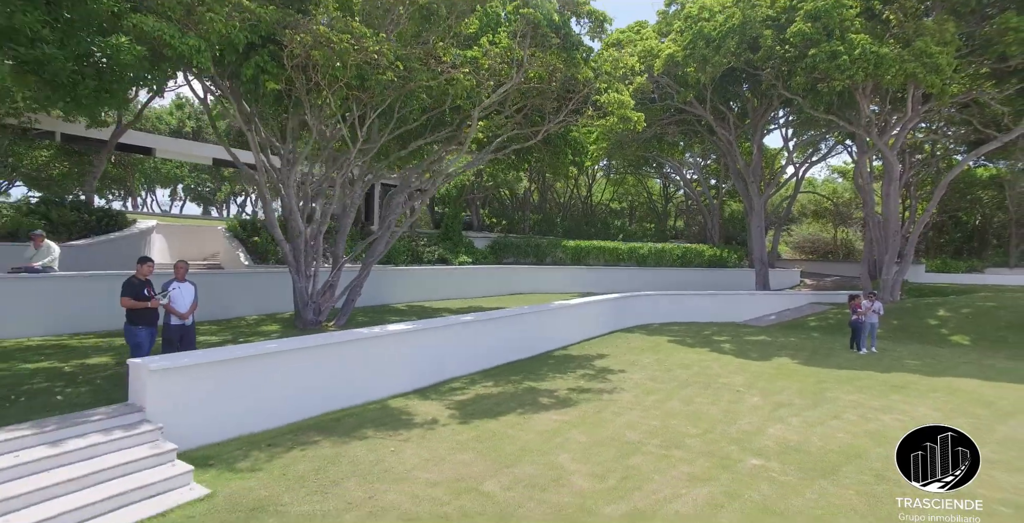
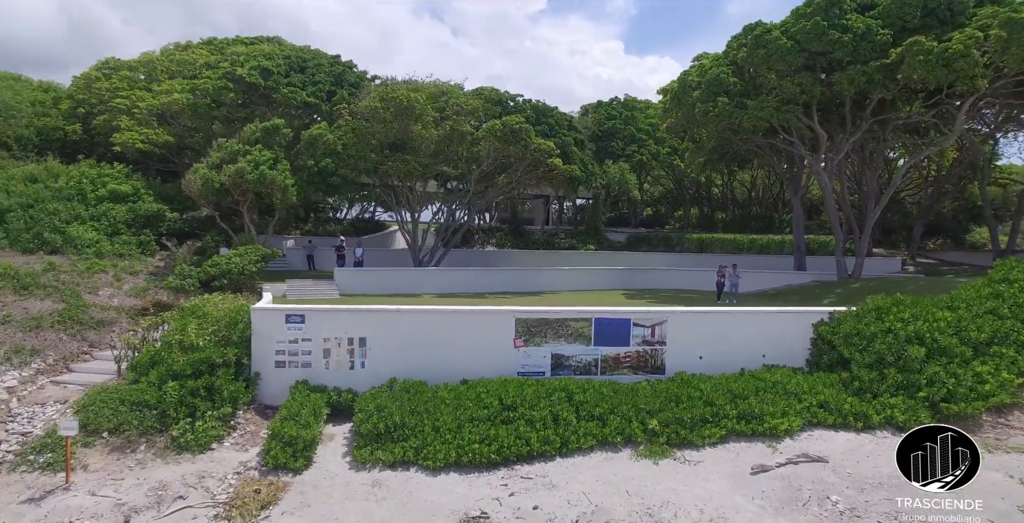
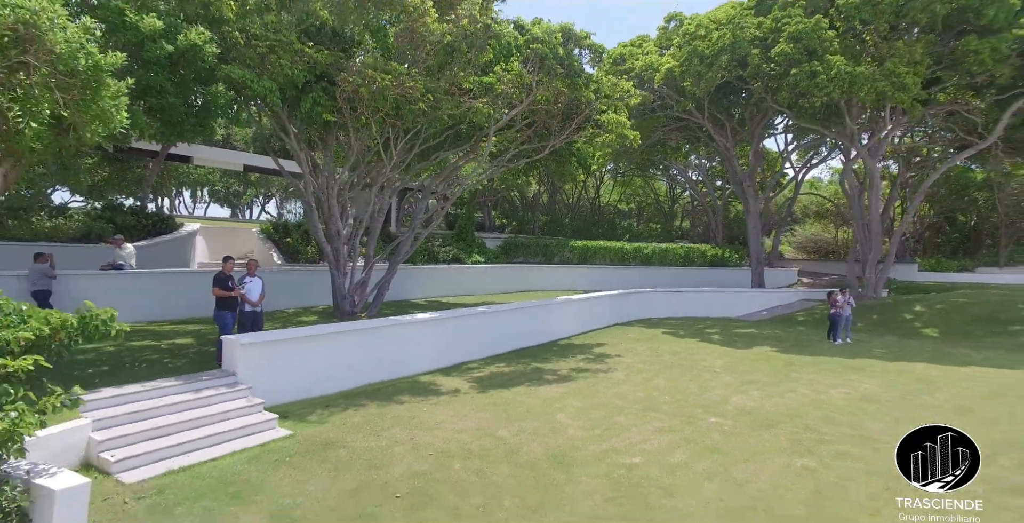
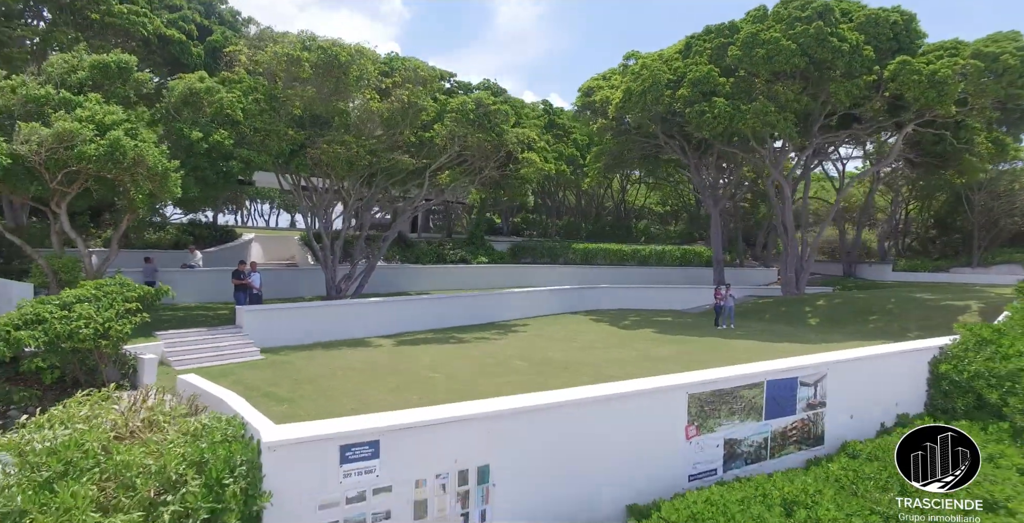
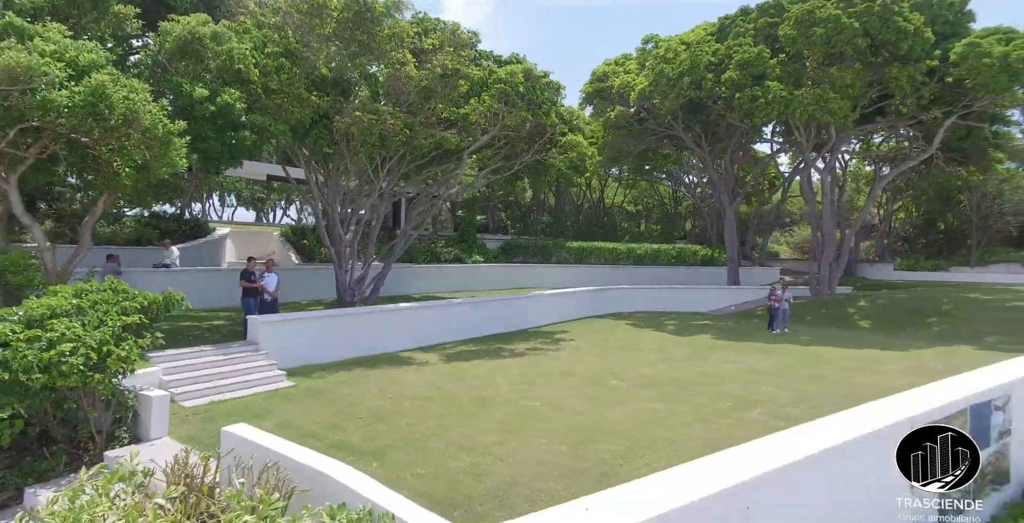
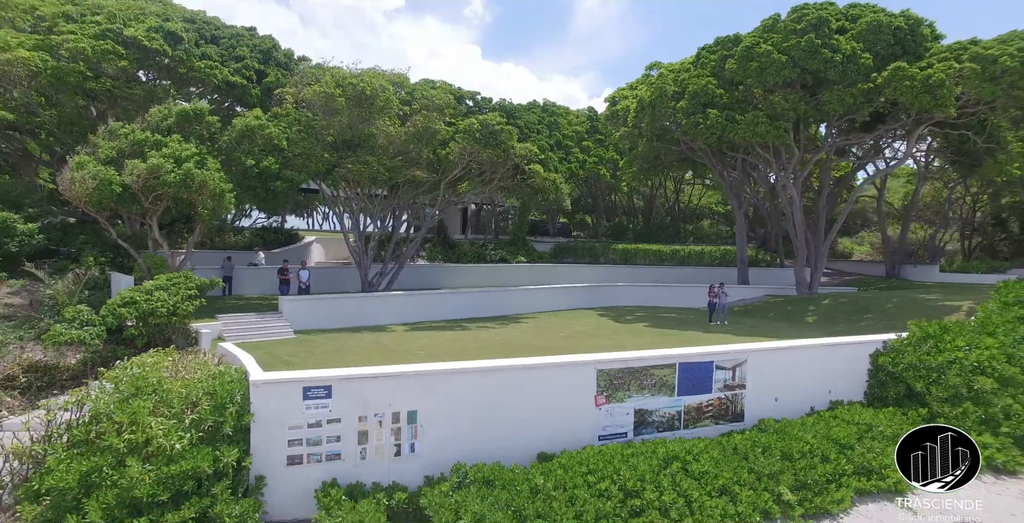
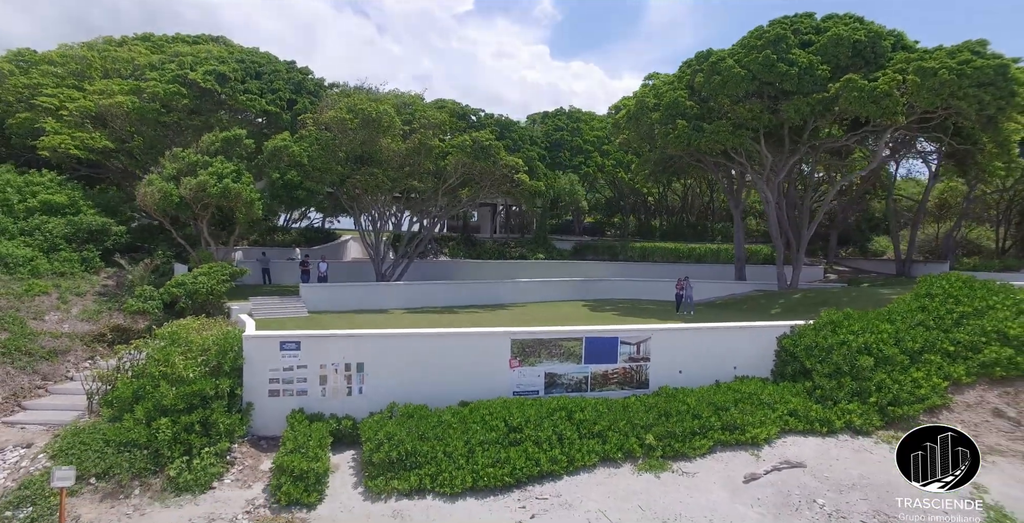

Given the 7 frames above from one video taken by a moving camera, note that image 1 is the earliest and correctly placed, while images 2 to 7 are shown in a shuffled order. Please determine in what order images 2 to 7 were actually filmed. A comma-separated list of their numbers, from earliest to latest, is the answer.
3, 5, 4, 6, 7, 2
